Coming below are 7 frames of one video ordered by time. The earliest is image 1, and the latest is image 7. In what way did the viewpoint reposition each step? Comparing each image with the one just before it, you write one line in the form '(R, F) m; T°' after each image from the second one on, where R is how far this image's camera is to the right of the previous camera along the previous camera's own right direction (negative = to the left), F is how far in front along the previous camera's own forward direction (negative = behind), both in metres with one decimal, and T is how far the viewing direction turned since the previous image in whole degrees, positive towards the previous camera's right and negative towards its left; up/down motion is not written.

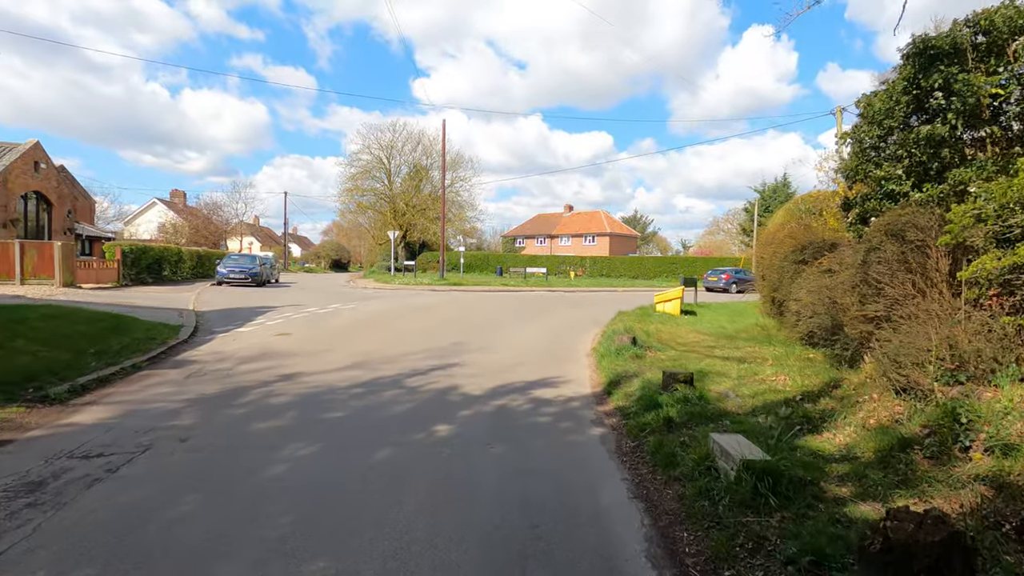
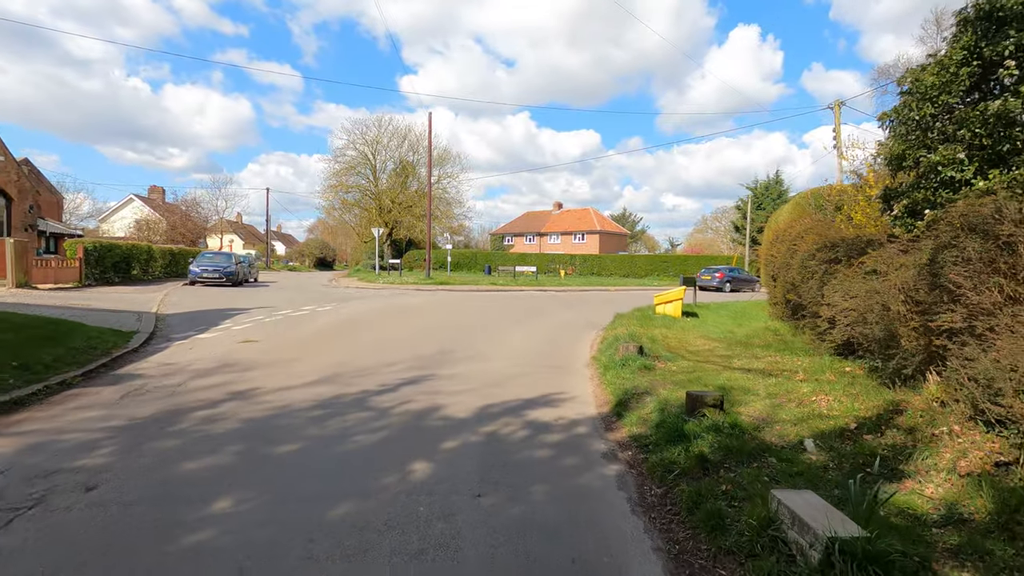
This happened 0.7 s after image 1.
(-0.1, +1.1) m; +1°
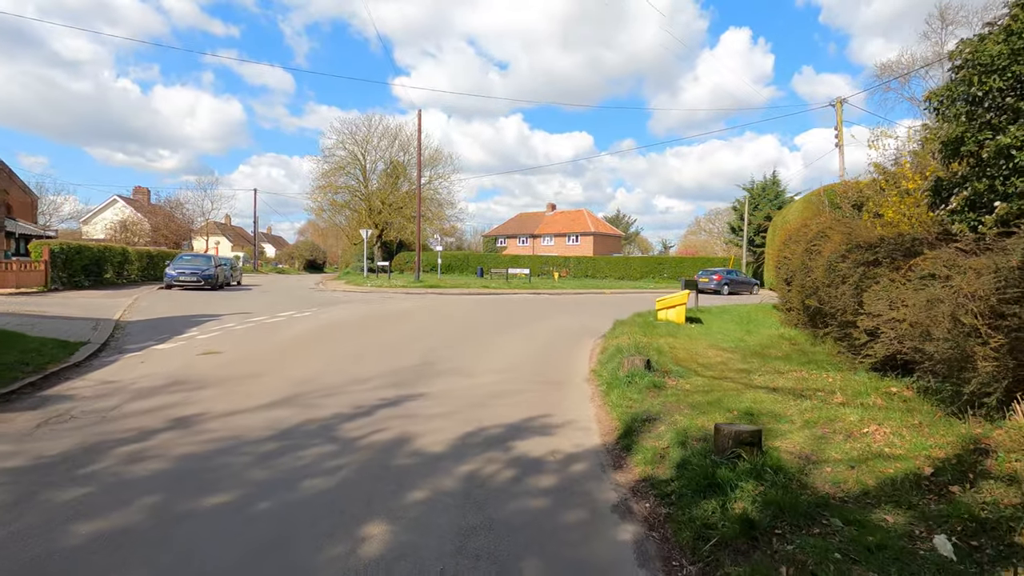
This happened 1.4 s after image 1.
(0.0, +1.0) m; +1°
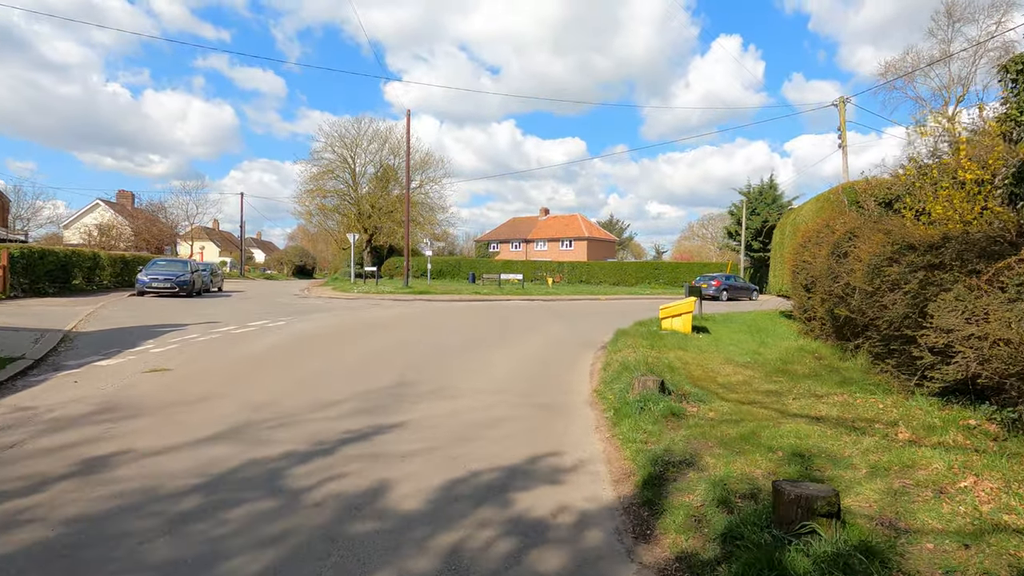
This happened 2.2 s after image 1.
(0.0, +1.2) m; +1°
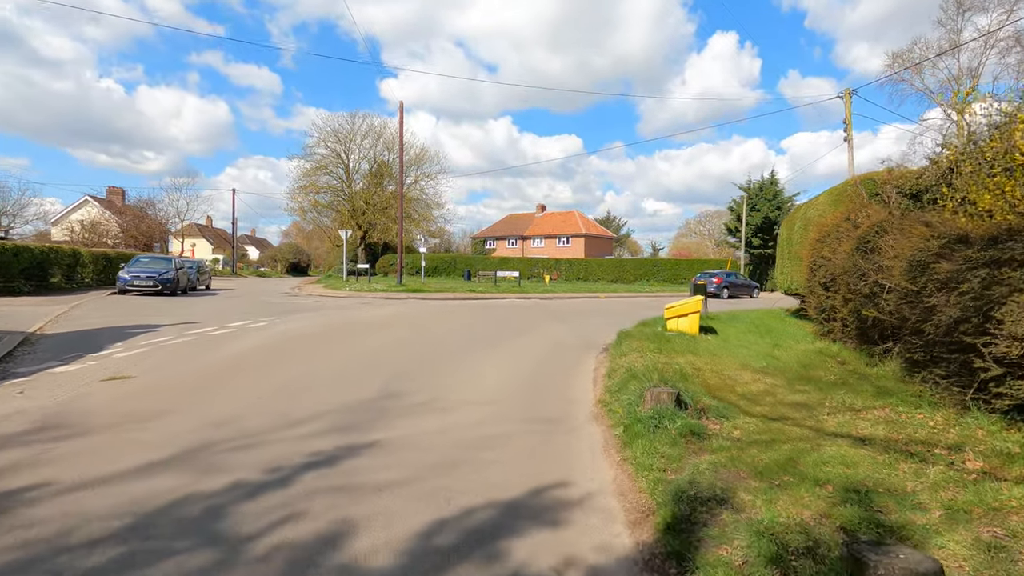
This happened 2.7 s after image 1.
(0.0, +0.8) m; 0°
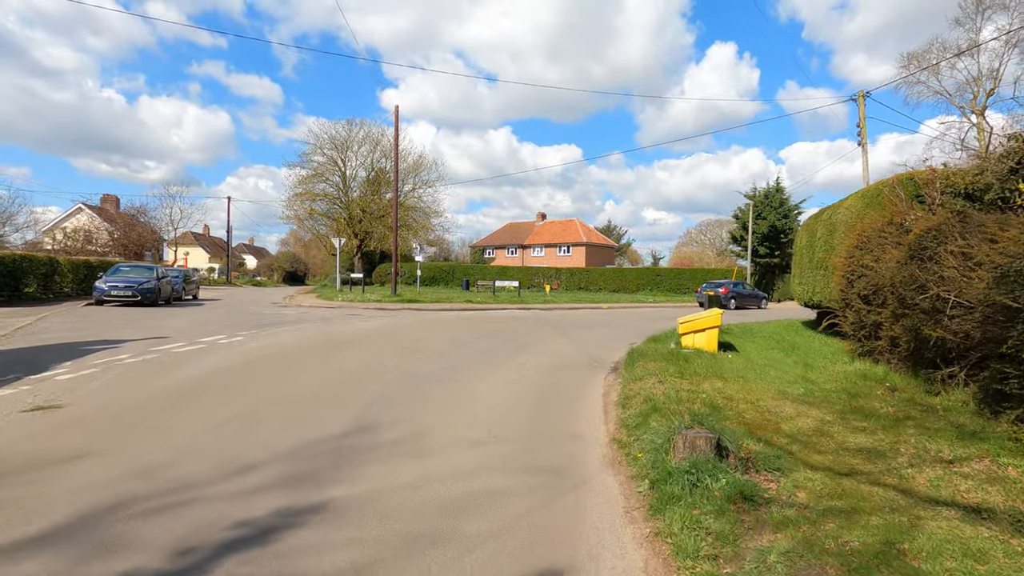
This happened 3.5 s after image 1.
(0.0, +1.2) m; 0°
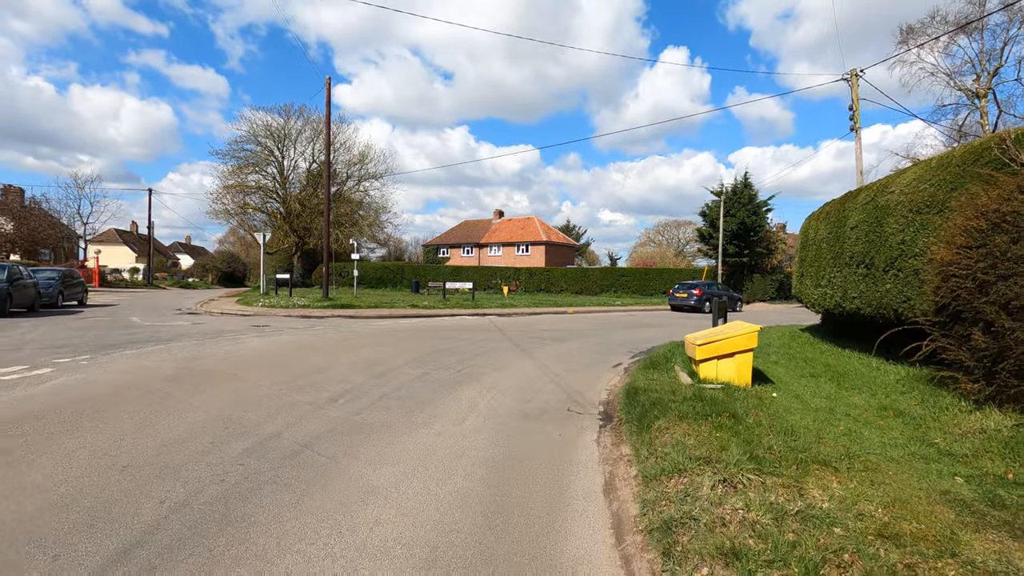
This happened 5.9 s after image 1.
(+0.2, +3.7) m; +5°
